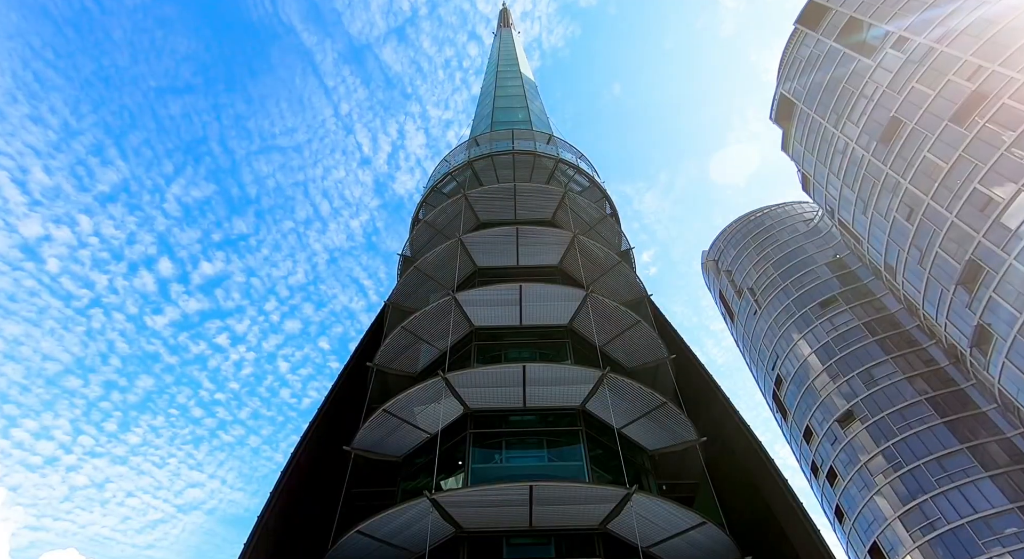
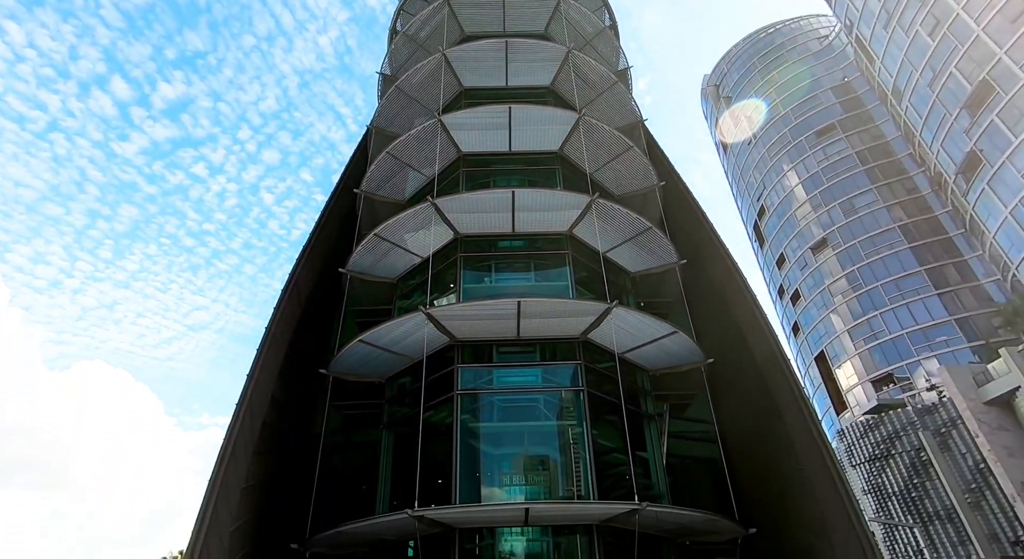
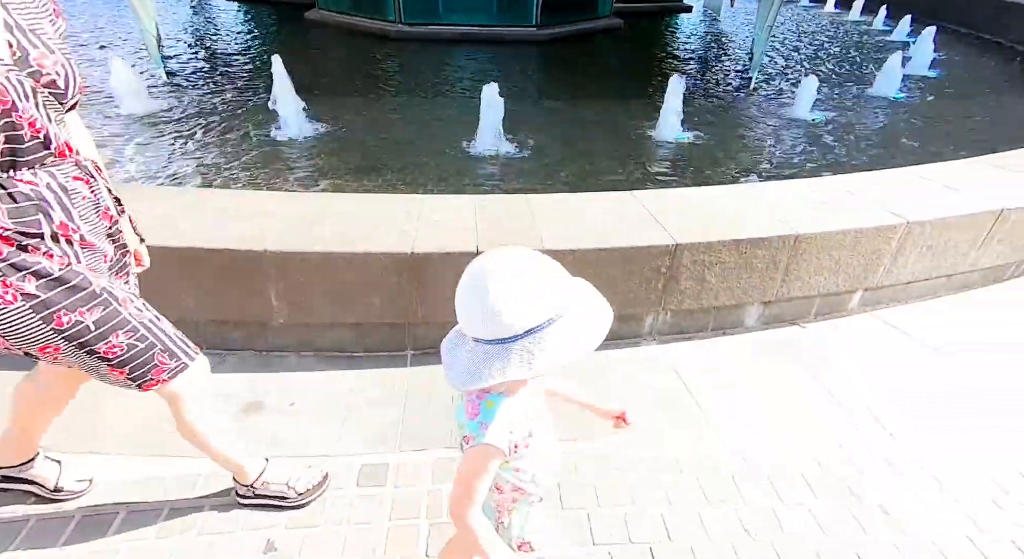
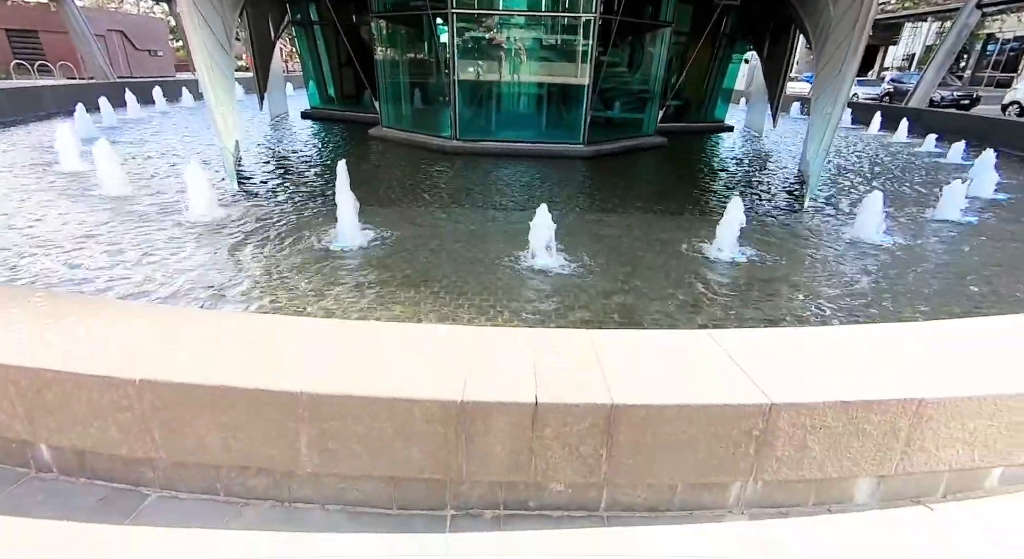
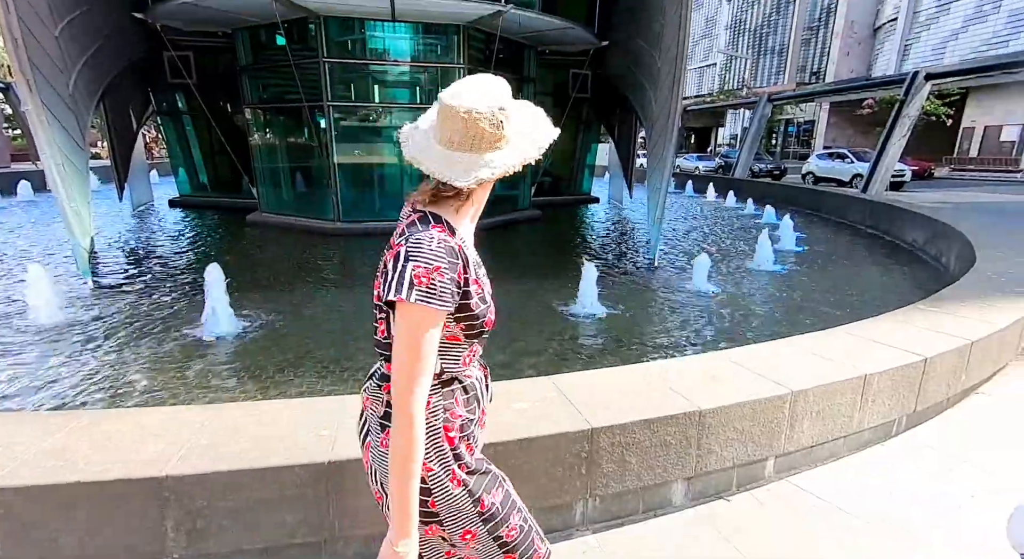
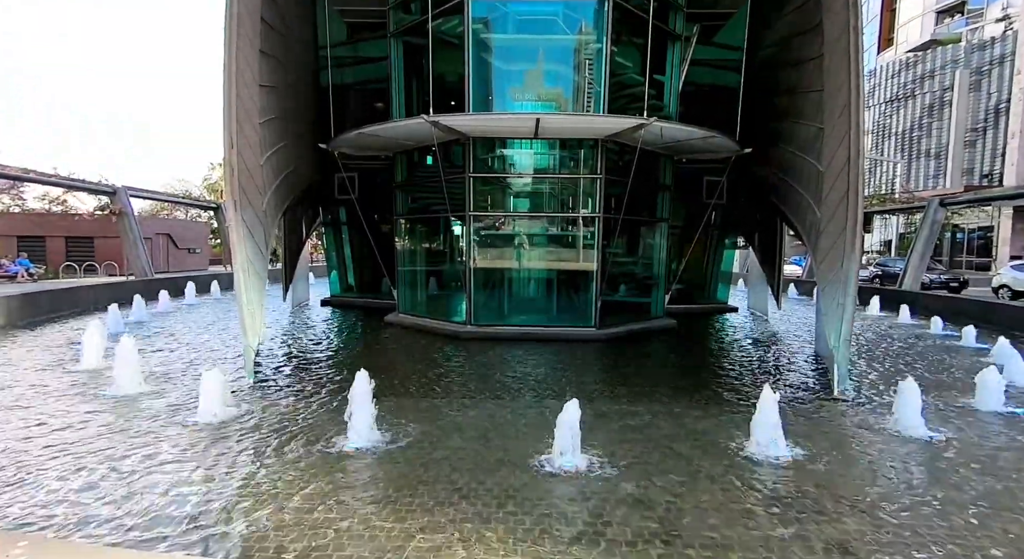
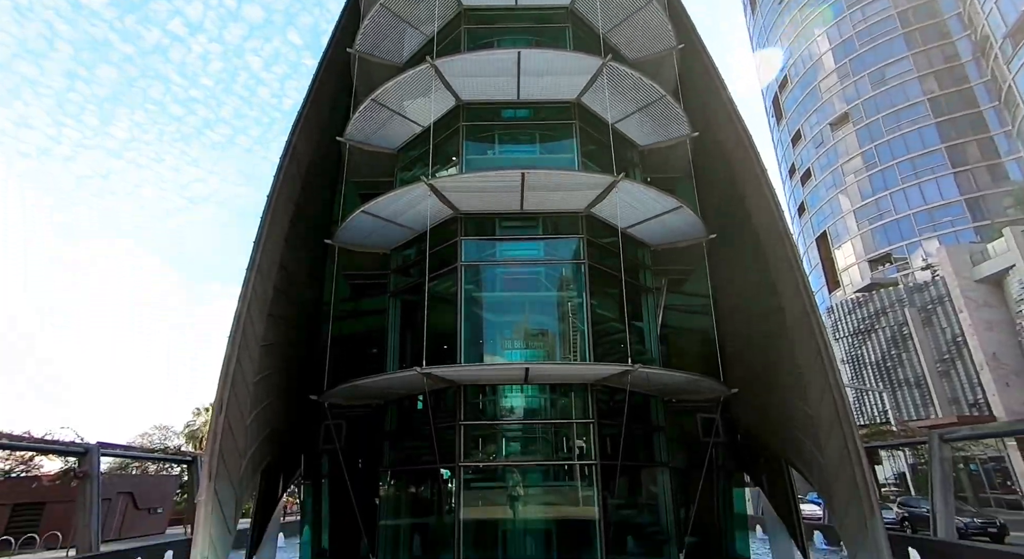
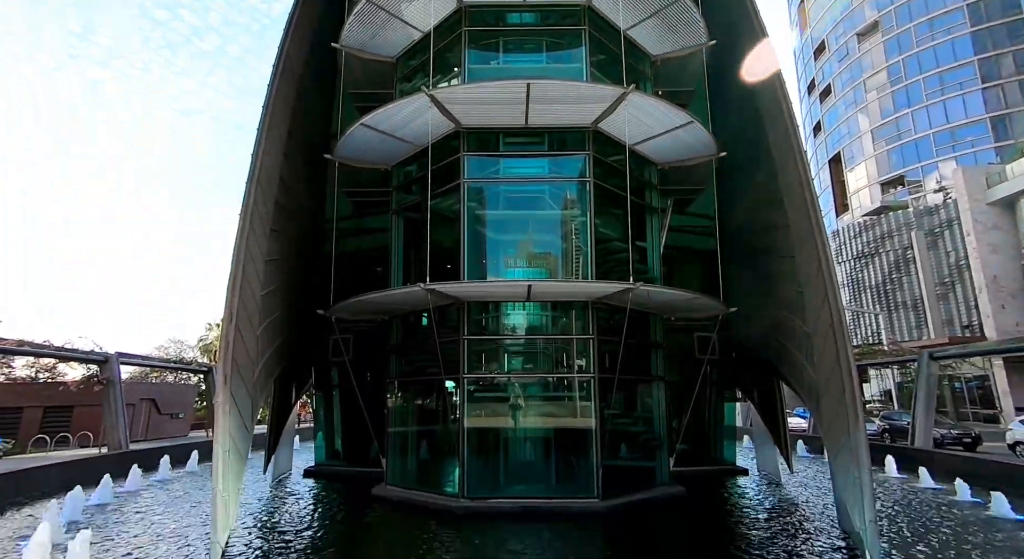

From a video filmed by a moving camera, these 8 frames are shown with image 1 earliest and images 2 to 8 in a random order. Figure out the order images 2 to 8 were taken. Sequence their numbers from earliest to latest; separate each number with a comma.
2, 7, 8, 6, 4, 3, 5
